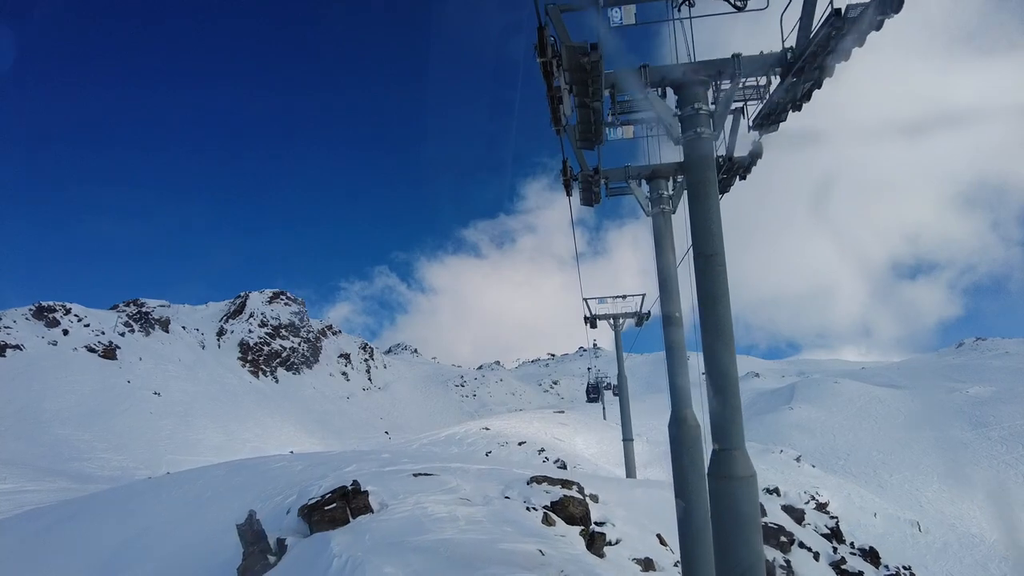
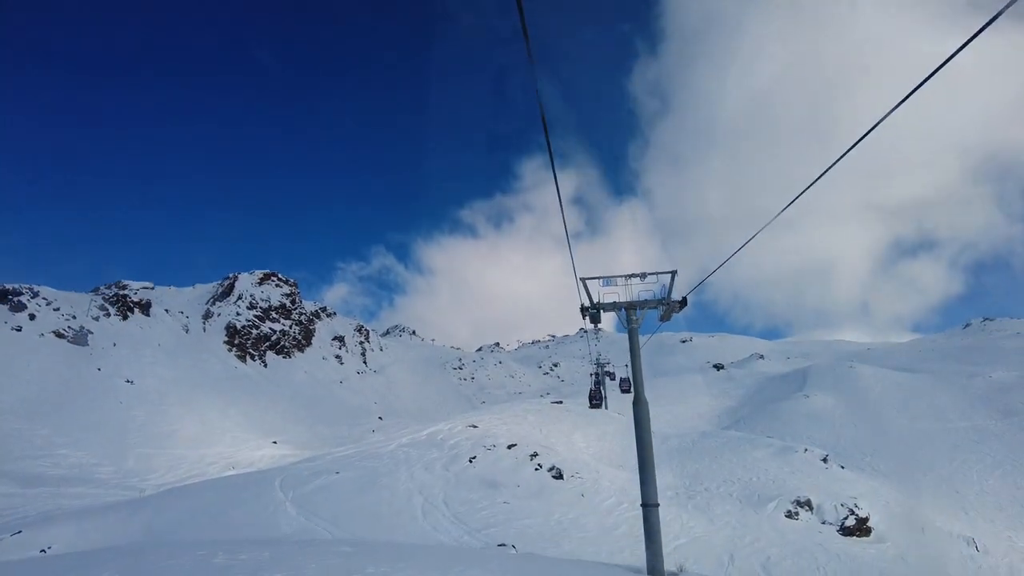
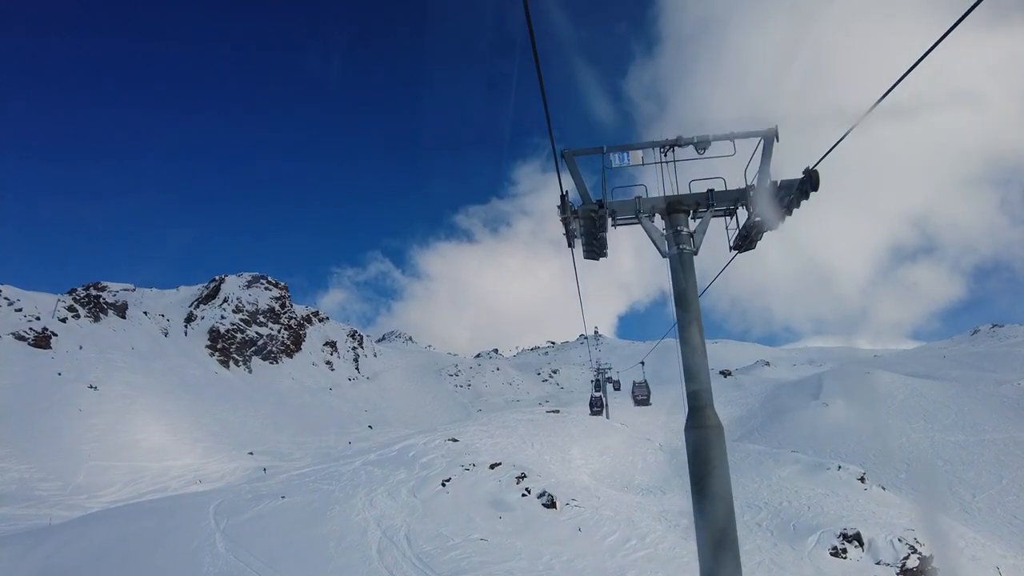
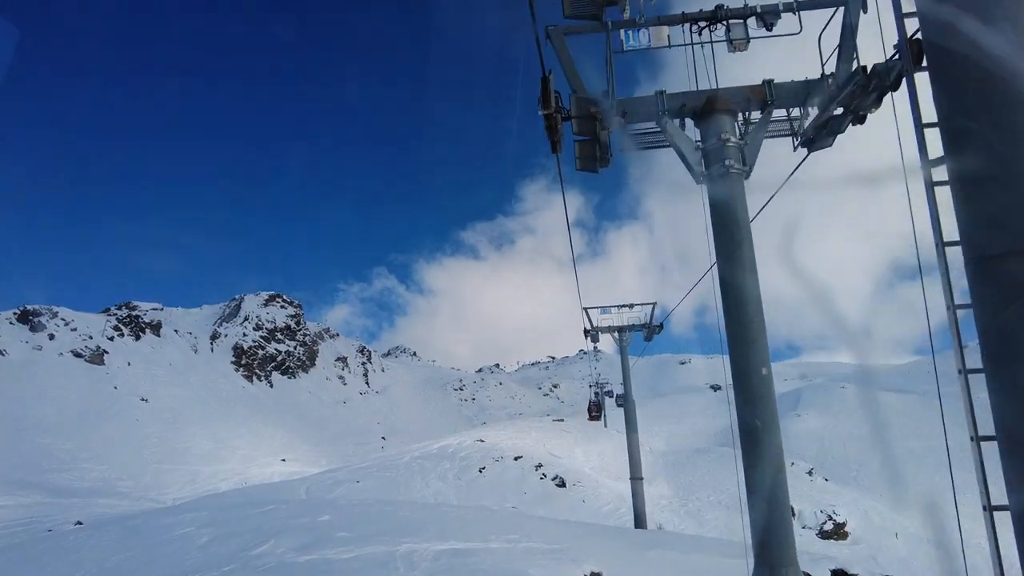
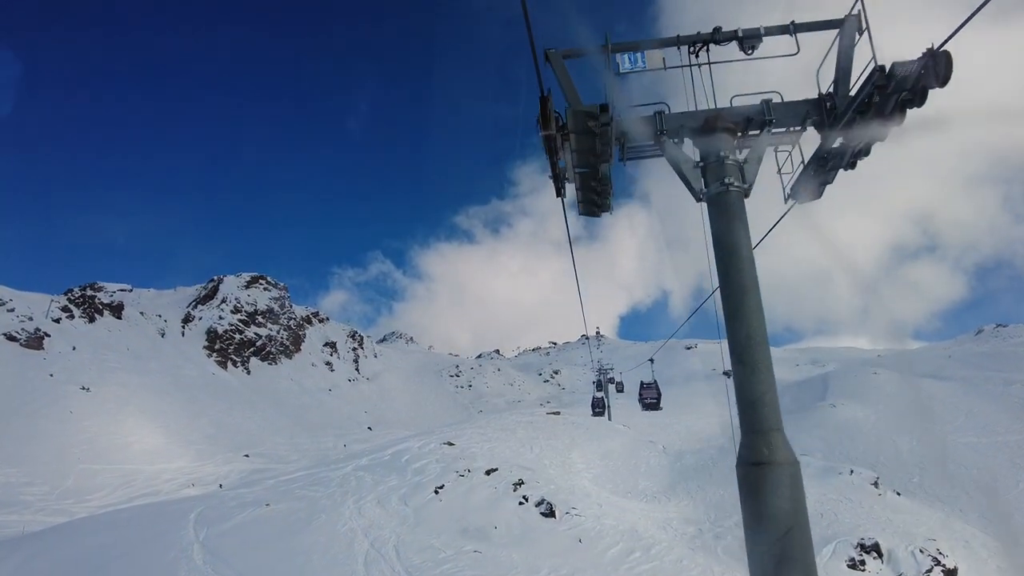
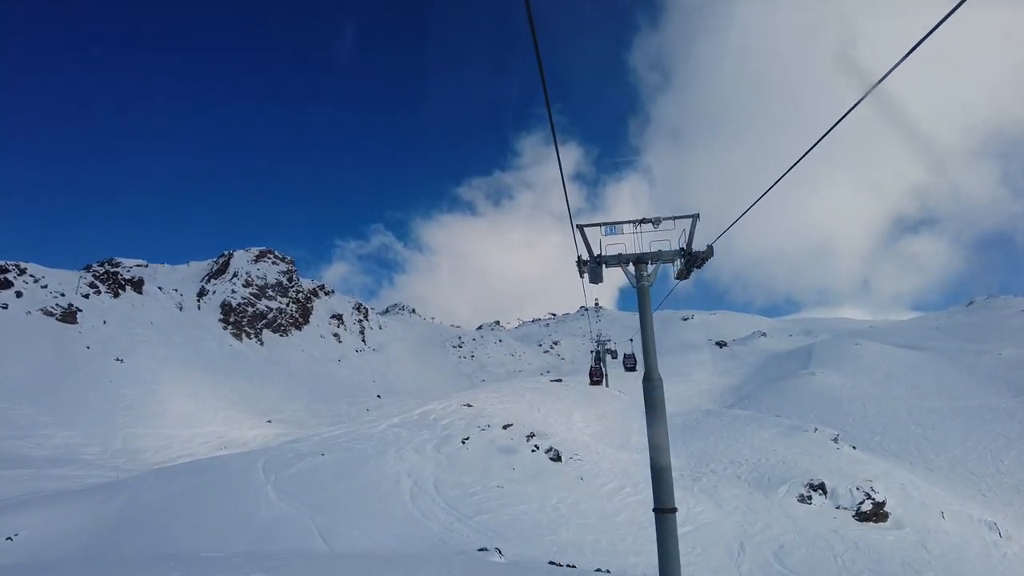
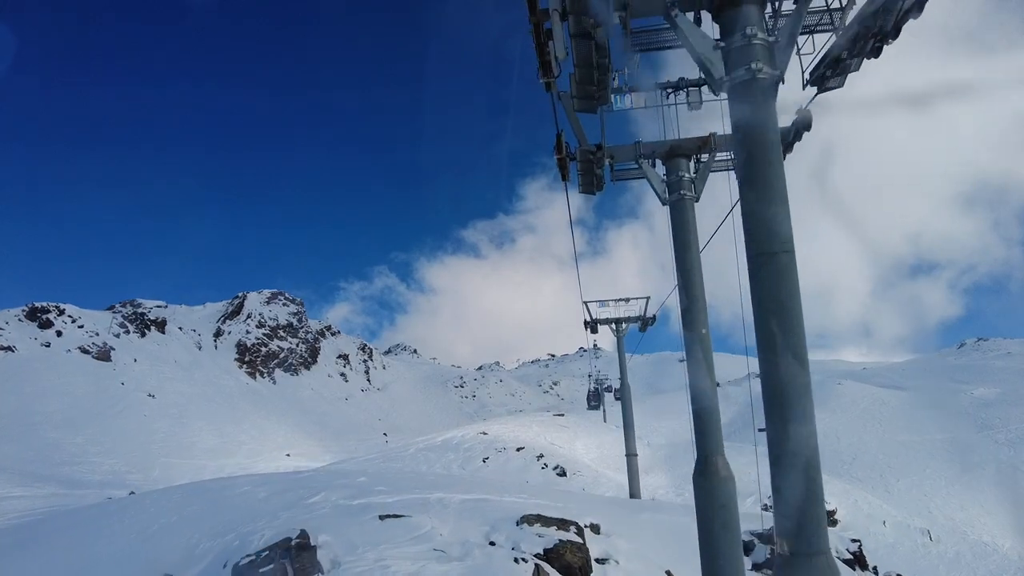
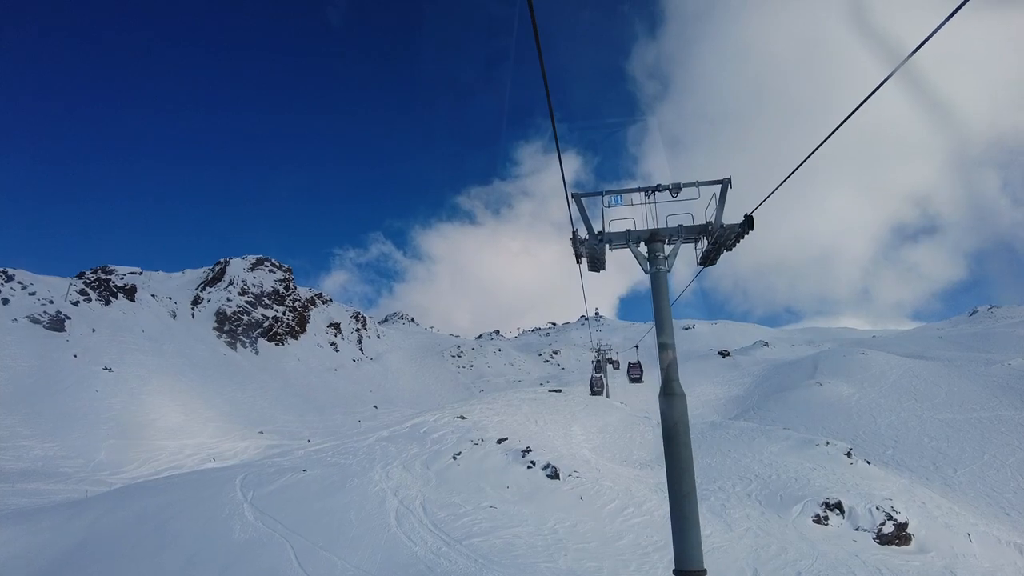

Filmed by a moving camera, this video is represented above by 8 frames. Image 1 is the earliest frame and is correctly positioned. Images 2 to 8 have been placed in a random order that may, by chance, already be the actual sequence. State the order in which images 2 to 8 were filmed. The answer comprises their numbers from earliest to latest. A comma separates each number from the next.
7, 4, 2, 6, 8, 3, 5
